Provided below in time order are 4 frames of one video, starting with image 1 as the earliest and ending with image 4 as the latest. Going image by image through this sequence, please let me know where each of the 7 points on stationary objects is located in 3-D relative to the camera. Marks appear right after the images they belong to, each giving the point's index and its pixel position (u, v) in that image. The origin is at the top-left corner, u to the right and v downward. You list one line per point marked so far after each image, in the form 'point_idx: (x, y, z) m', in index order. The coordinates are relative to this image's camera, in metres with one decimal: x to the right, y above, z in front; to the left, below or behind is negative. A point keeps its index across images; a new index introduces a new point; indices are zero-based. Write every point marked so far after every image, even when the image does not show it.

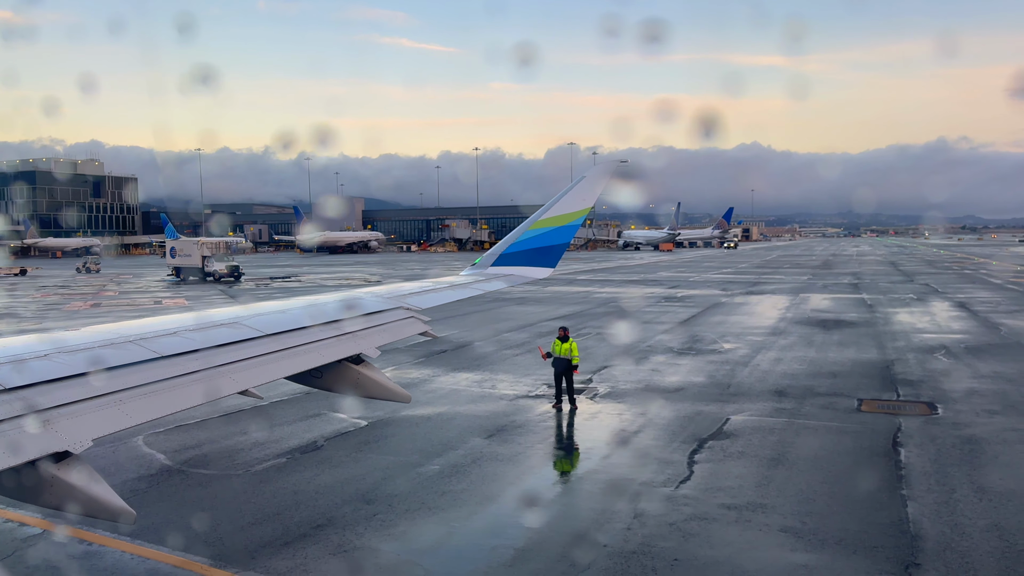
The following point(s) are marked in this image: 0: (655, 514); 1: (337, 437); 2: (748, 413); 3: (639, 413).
0: (+1.6, -2.5, +7.8) m
1: (-3.1, -2.6, +12.3) m
2: (+4.6, -2.5, +13.7) m
3: (+2.5, -2.5, +13.9) m
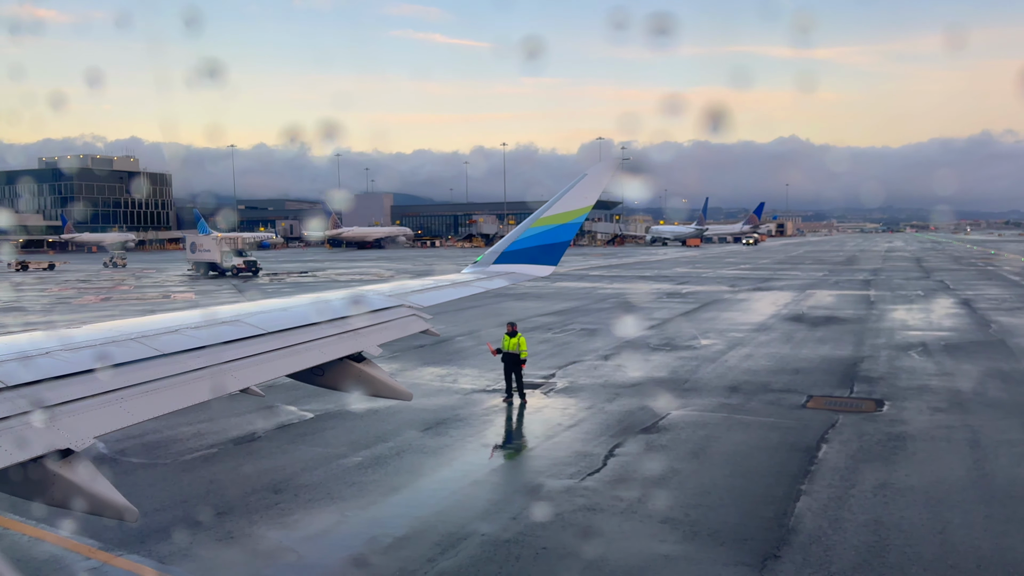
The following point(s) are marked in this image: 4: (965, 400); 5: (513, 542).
0: (+0.4, -2.5, +7.9) m
1: (-4.2, -2.5, +12.4) m
2: (+3.5, -2.4, +13.8) m
3: (+1.4, -2.4, +14.0) m
4: (+9.5, -2.4, +14.6) m
5: (0.0, -2.5, +6.8) m
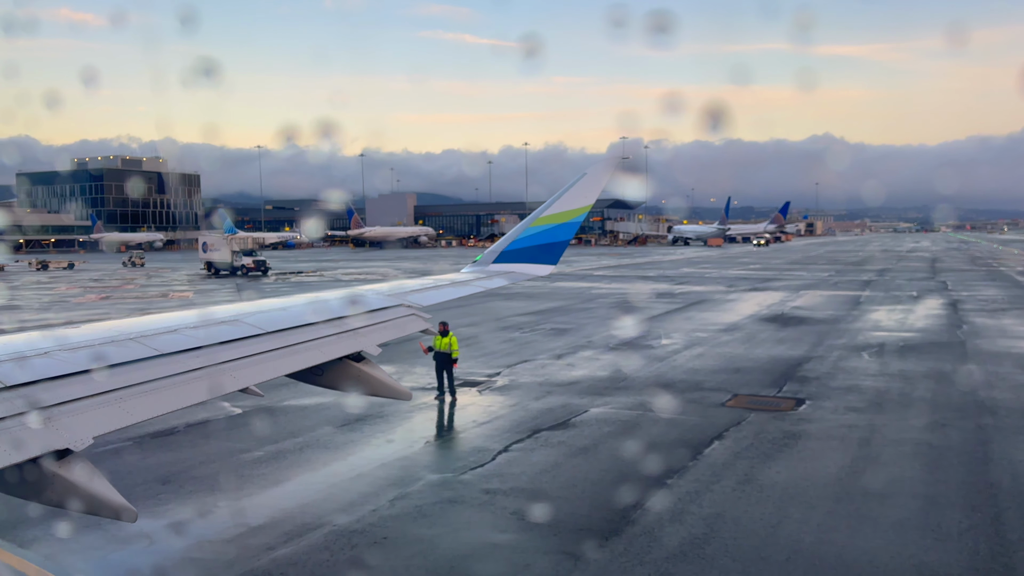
0: (-1.1, -2.5, +8.2) m
1: (-5.7, -2.5, +12.8) m
2: (+2.0, -2.4, +14.0) m
3: (-0.1, -2.4, +14.3) m
4: (+8.0, -2.4, +14.8) m
5: (-1.6, -2.5, +7.1) m
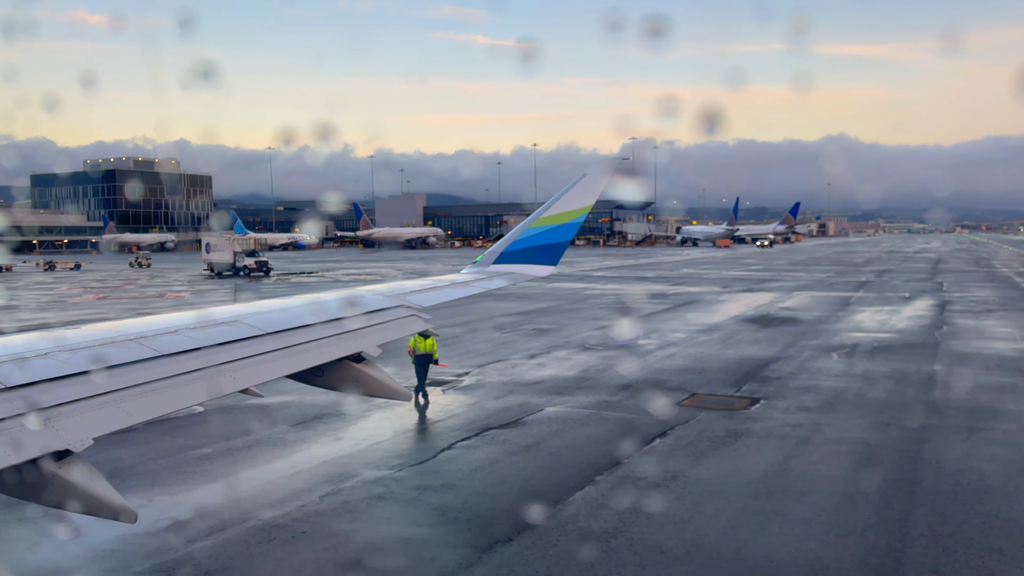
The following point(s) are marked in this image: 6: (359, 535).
0: (-2.0, -2.5, +8.4) m
1: (-6.6, -2.5, +13.0) m
2: (+1.1, -2.4, +14.3) m
3: (-0.9, -2.5, +14.5) m
4: (+7.1, -2.4, +15.0) m
5: (-2.4, -2.5, +7.3) m
6: (-1.5, -2.5, +7.0) m
